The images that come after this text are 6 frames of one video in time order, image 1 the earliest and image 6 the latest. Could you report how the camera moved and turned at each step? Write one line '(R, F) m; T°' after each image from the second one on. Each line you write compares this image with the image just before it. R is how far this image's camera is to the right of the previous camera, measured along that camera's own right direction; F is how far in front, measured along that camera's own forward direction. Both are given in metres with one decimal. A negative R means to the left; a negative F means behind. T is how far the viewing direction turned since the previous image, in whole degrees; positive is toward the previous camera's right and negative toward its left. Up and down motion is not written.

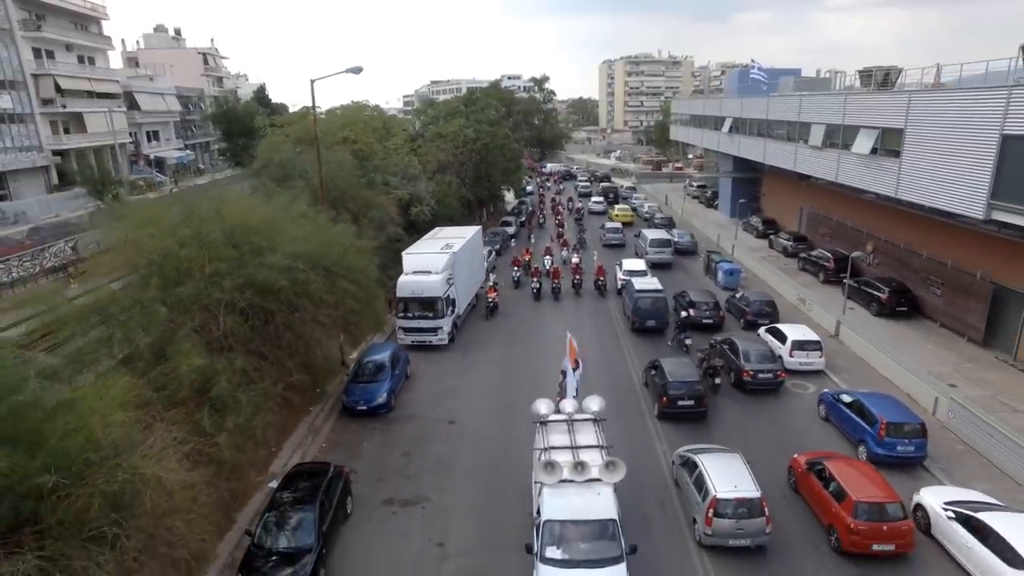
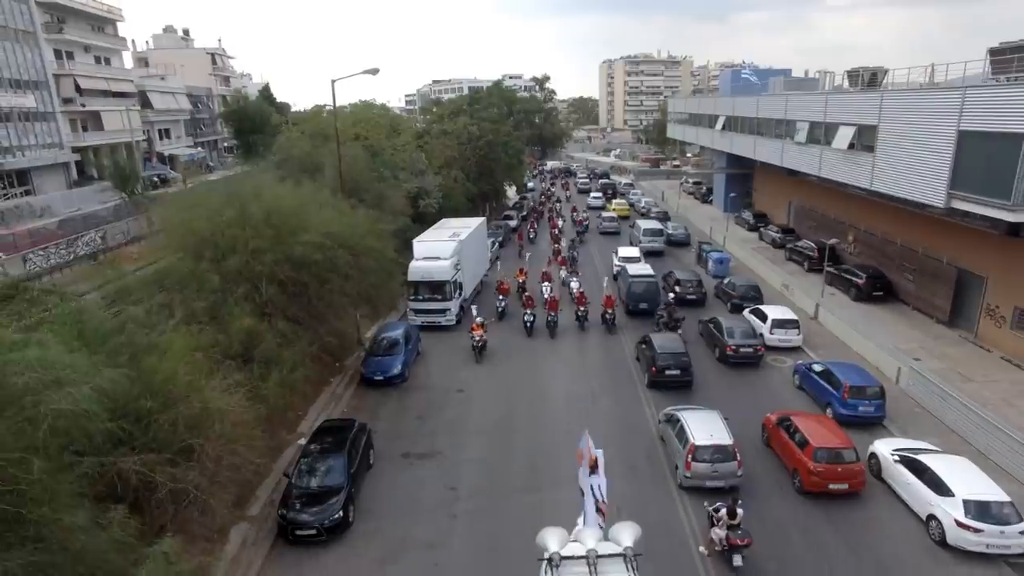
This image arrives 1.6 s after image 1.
(-0.1, -1.7) m; 0°
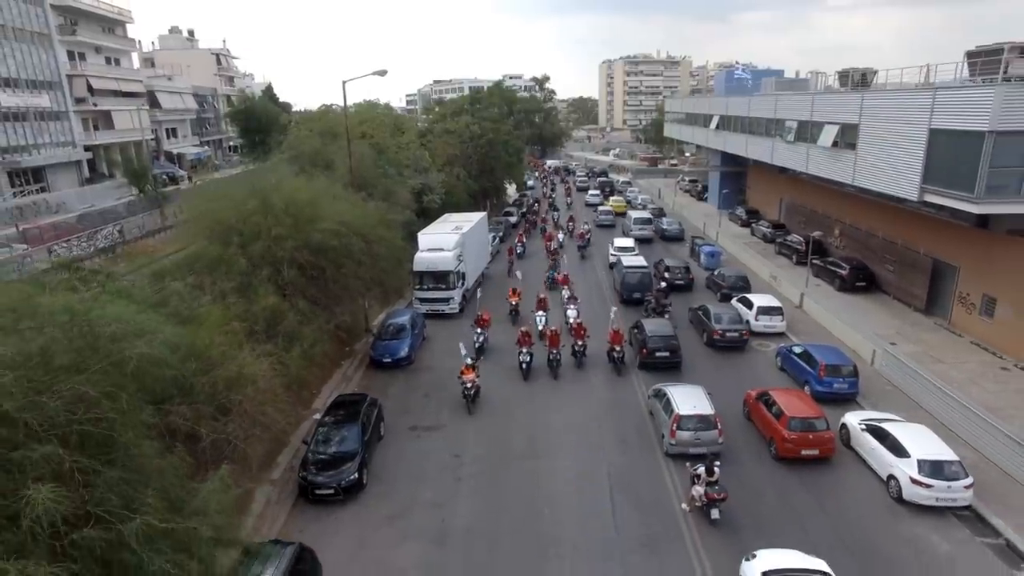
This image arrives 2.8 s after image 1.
(0.0, -1.2) m; 0°
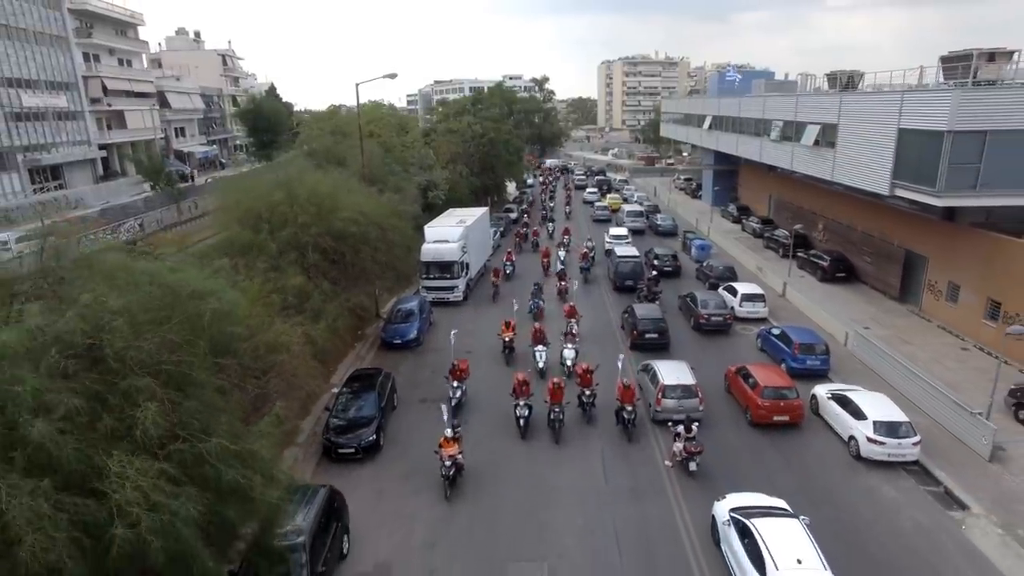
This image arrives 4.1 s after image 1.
(-0.1, -1.6) m; 0°
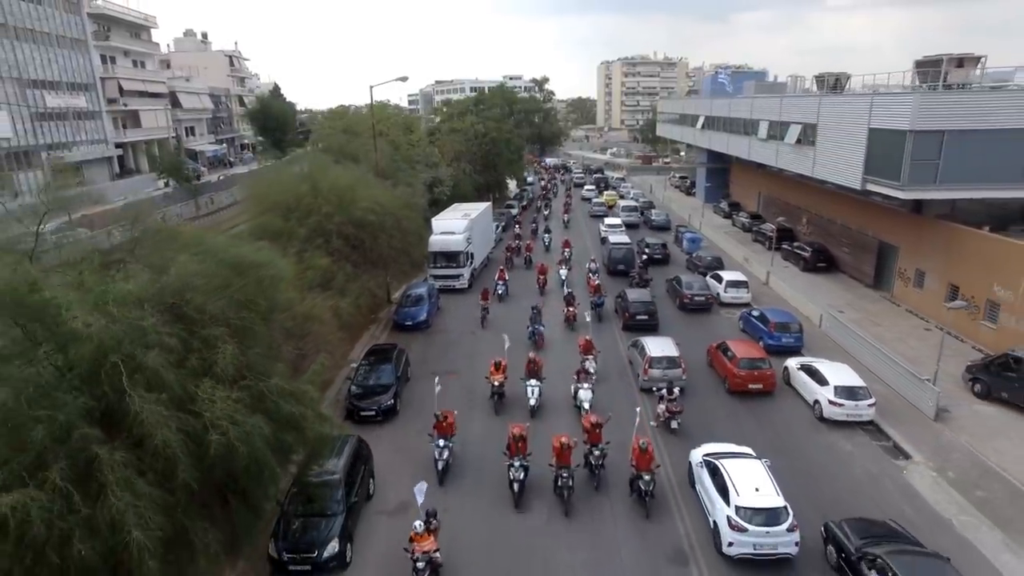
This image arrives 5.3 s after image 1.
(-0.1, -1.9) m; 0°
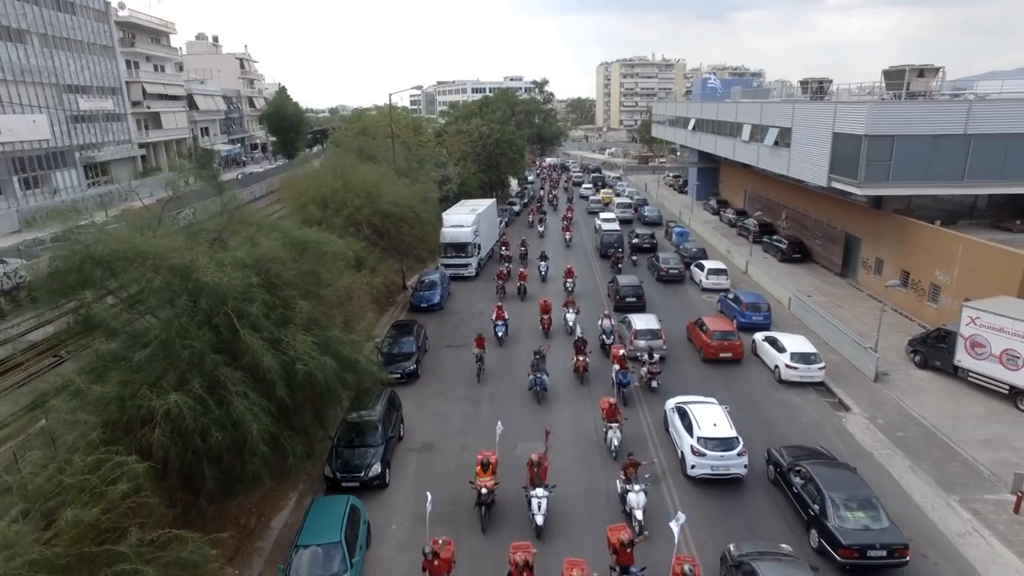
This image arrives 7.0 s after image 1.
(-0.2, -2.9) m; 0°
